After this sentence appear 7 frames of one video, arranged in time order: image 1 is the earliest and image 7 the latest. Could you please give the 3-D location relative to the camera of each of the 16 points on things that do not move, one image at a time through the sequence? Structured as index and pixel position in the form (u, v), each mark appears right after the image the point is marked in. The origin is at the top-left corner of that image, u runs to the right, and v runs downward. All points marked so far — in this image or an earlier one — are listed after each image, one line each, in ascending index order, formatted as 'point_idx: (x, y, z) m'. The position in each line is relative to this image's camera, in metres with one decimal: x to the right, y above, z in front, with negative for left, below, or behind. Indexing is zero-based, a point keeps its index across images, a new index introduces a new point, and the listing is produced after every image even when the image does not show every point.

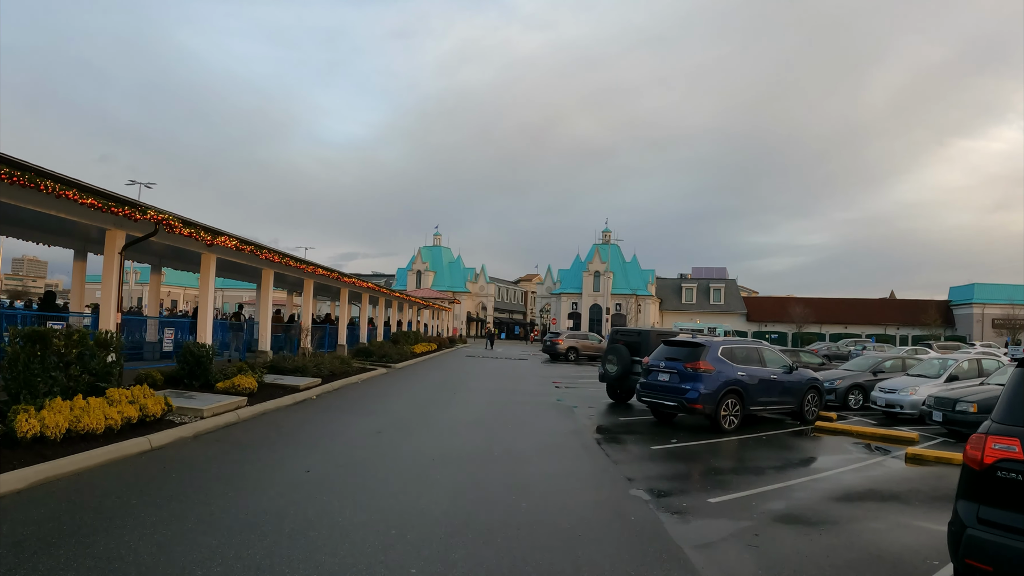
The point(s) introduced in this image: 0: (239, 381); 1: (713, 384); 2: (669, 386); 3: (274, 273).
0: (-5.6, -1.9, +11.9) m
1: (+3.8, -1.9, +11.1) m
2: (+3.1, -1.9, +11.3) m
3: (-7.1, +0.5, +17.4) m
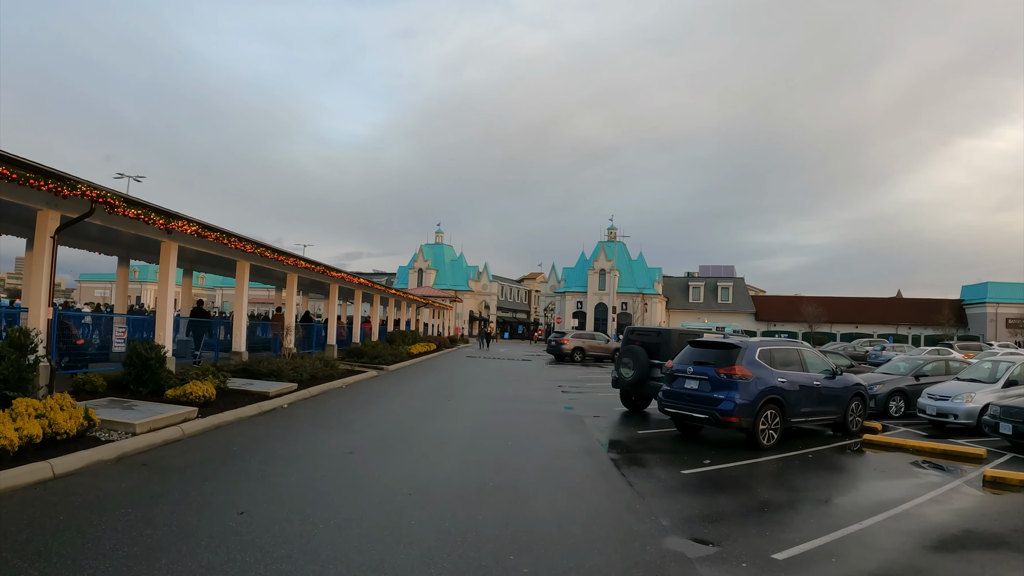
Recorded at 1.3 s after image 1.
0: (-5.6, -1.7, +10.2) m
1: (+3.8, -1.7, +9.4) m
2: (+3.1, -1.8, +9.5) m
3: (-7.0, +0.6, +15.7) m
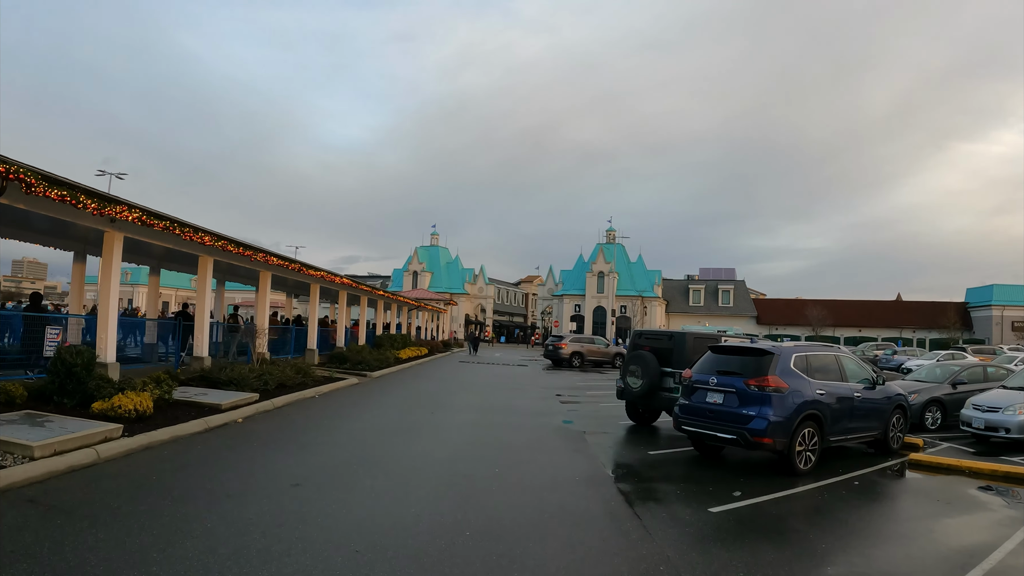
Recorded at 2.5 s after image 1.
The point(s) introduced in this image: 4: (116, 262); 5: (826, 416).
0: (-5.7, -1.7, +8.7) m
1: (+3.7, -1.6, +7.8) m
2: (+2.9, -1.7, +8.0) m
3: (-7.2, +0.7, +14.1) m
4: (-7.6, +0.5, +11.3) m
5: (+4.6, -1.9, +8.6) m
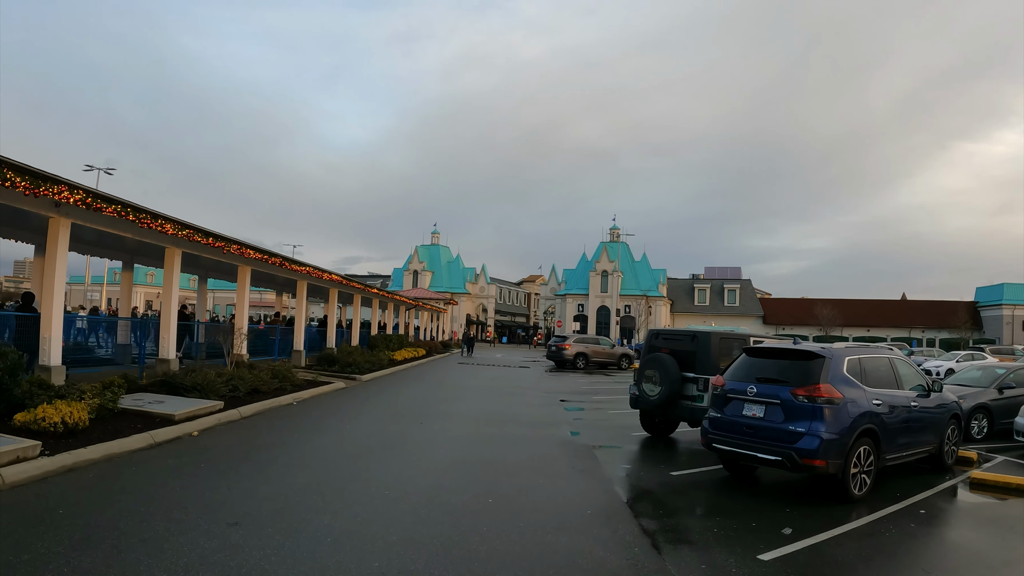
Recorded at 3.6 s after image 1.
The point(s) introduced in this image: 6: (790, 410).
0: (-5.8, -1.6, +7.3) m
1: (+3.6, -1.5, +6.5) m
2: (+2.9, -1.6, +6.6) m
3: (-7.2, +0.8, +12.8) m
4: (-7.6, +0.6, +10.0) m
5: (+4.5, -1.7, +7.2) m
6: (+3.1, -1.3, +6.5) m
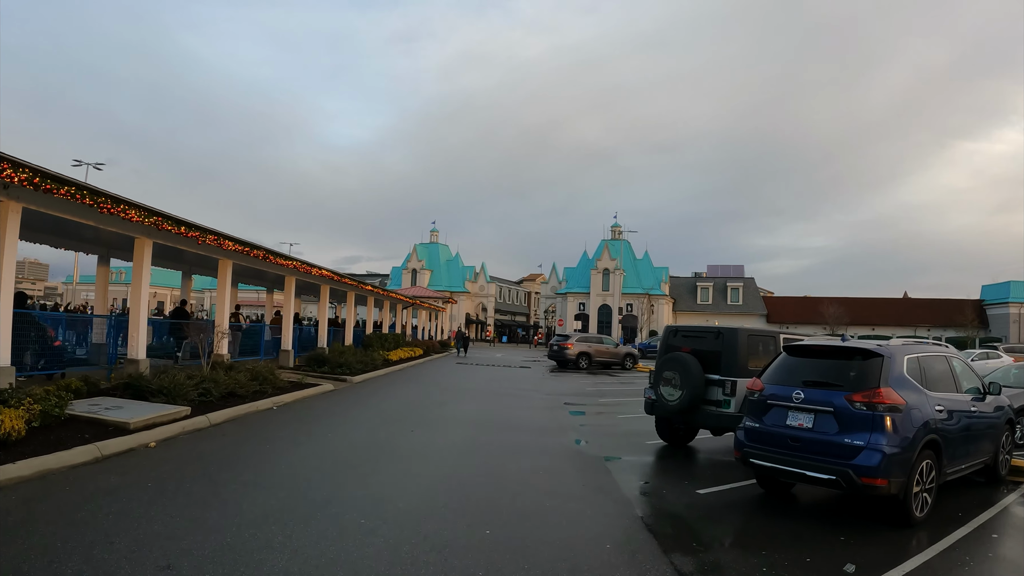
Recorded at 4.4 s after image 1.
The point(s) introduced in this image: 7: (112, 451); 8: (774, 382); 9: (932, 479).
0: (-5.8, -1.5, +6.3) m
1: (+3.6, -1.4, +5.4) m
2: (+2.9, -1.5, +5.6) m
3: (-7.2, +0.9, +11.8) m
4: (-7.6, +0.7, +8.9) m
5: (+4.5, -1.6, +6.2) m
6: (+3.1, -1.2, +5.5) m
7: (-5.0, -2.0, +7.3) m
8: (+2.7, -1.0, +6.2) m
9: (+4.3, -2.0, +6.0) m
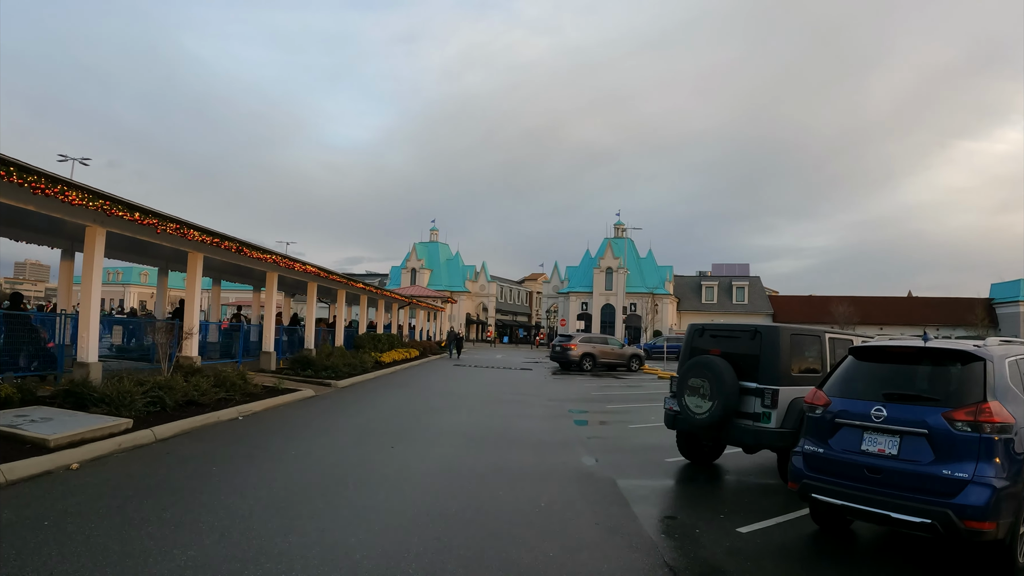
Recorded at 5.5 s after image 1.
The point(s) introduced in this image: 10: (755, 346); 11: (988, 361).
0: (-5.8, -1.4, +5.0) m
1: (+3.6, -1.3, +4.1) m
2: (+2.8, -1.4, +4.3) m
3: (-7.3, +1.0, +10.5) m
4: (-7.7, +0.8, +7.6) m
5: (+4.5, -1.5, +4.8) m
6: (+3.0, -1.1, +4.2) m
7: (-5.0, -1.9, +6.0) m
8: (+2.7, -0.9, +4.8) m
9: (+4.3, -1.9, +4.7) m
10: (+2.7, -0.6, +6.6) m
11: (+3.6, -0.6, +4.5) m
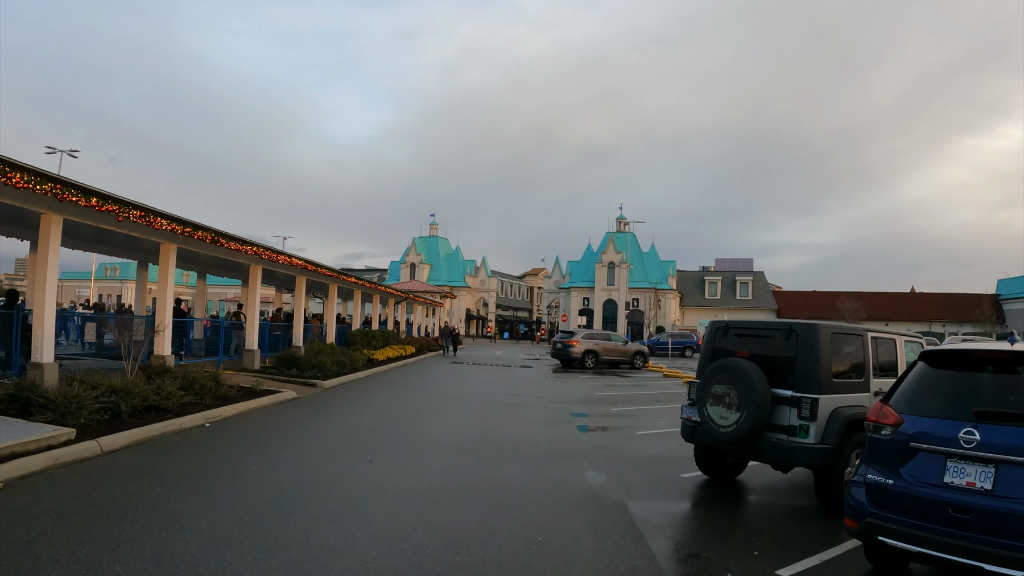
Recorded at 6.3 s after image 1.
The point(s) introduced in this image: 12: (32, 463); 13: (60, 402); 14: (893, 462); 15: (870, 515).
0: (-5.9, -1.3, +4.1) m
1: (+3.5, -1.2, +3.1) m
2: (+2.7, -1.3, +3.3) m
3: (-7.3, +1.1, +9.5) m
4: (-7.7, +0.9, +6.7) m
5: (+4.4, -1.4, +3.9) m
6: (+3.0, -1.0, +3.2) m
7: (-5.1, -1.8, +5.1) m
8: (+2.6, -0.8, +3.9) m
9: (+4.2, -1.8, +3.8) m
10: (+2.7, -0.5, +5.6) m
11: (+3.5, -0.5, +3.5) m
12: (-5.0, -1.8, +6.2) m
13: (-5.8, -1.5, +7.6) m
14: (+2.5, -1.1, +3.9) m
15: (+2.3, -1.4, +3.9) m
